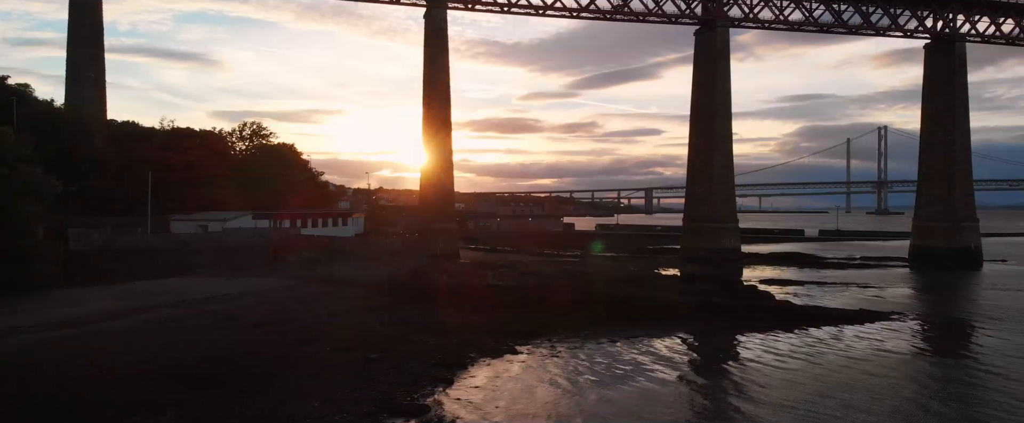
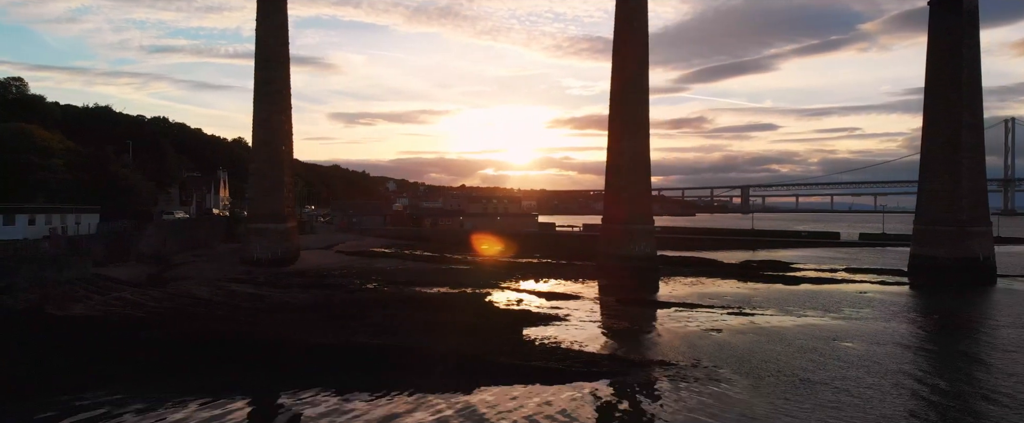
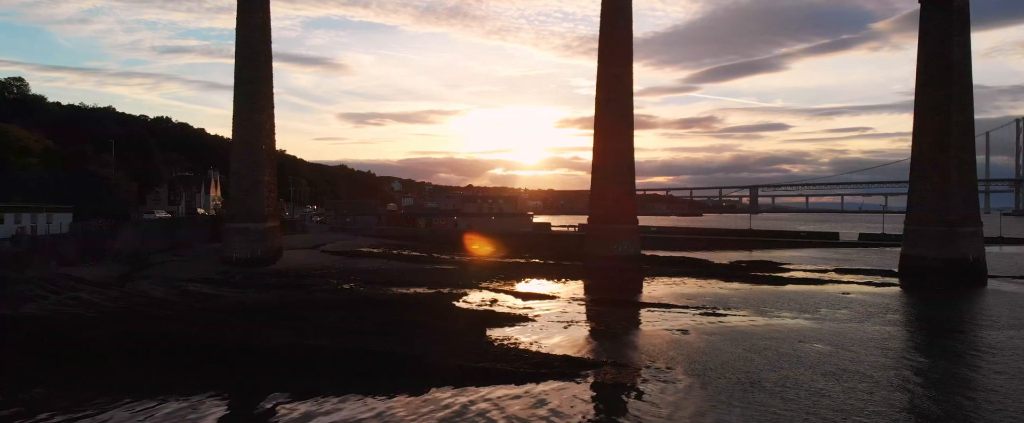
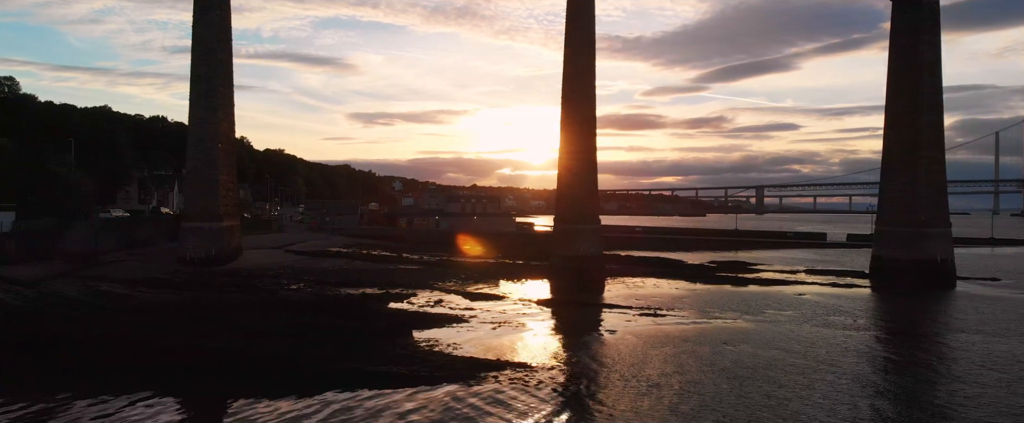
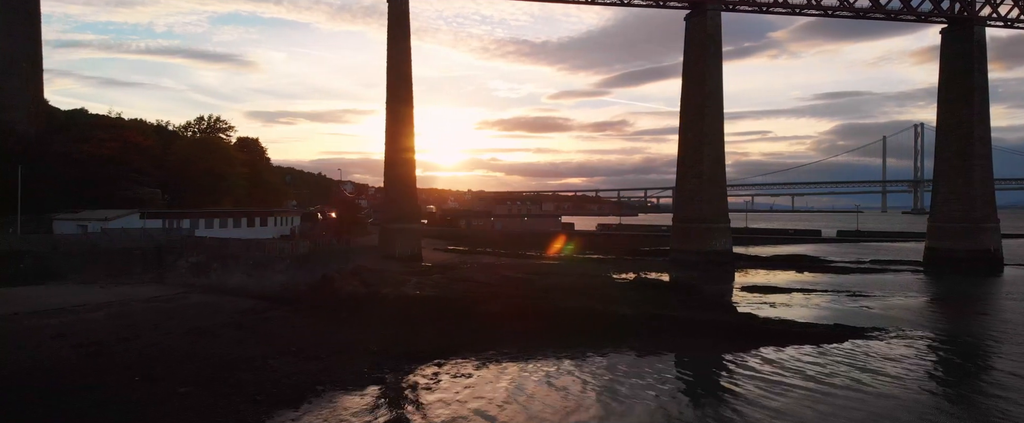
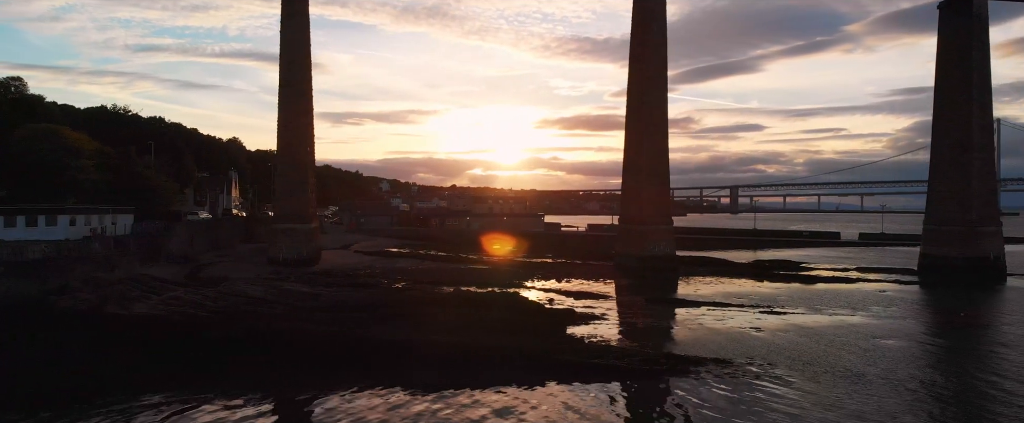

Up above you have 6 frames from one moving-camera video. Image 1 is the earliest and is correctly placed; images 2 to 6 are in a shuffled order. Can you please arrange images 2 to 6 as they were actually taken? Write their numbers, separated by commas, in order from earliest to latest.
5, 6, 2, 3, 4
